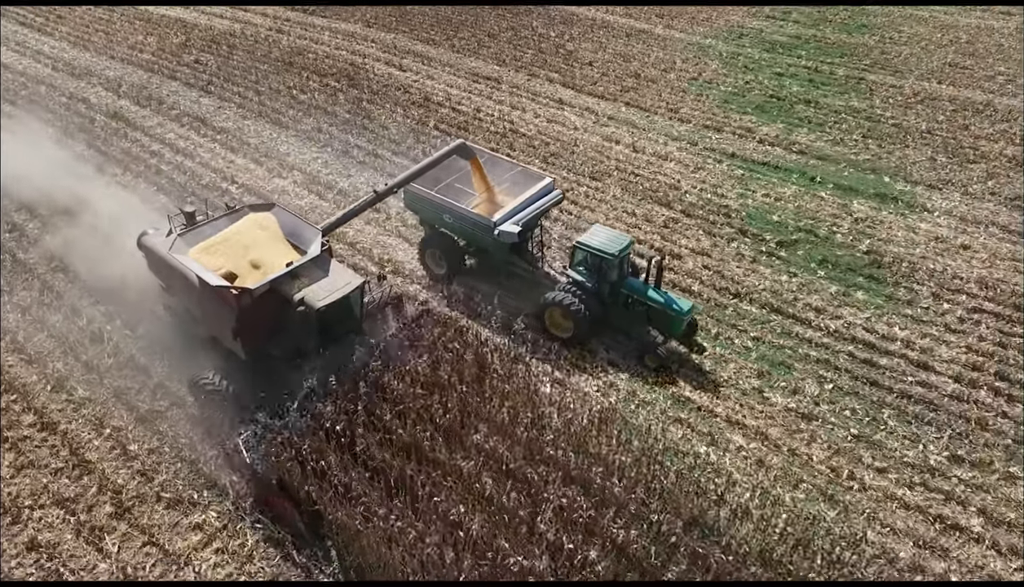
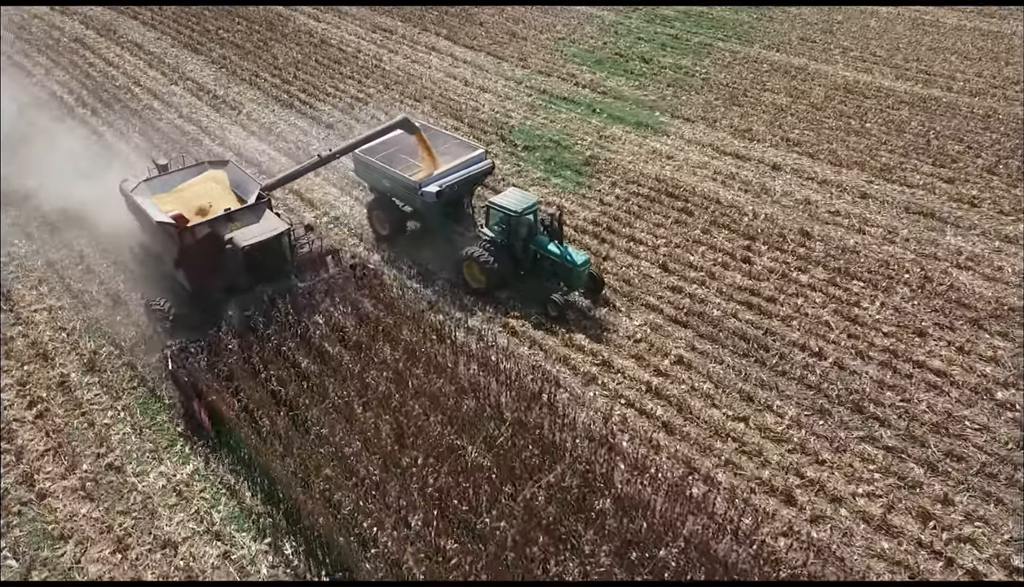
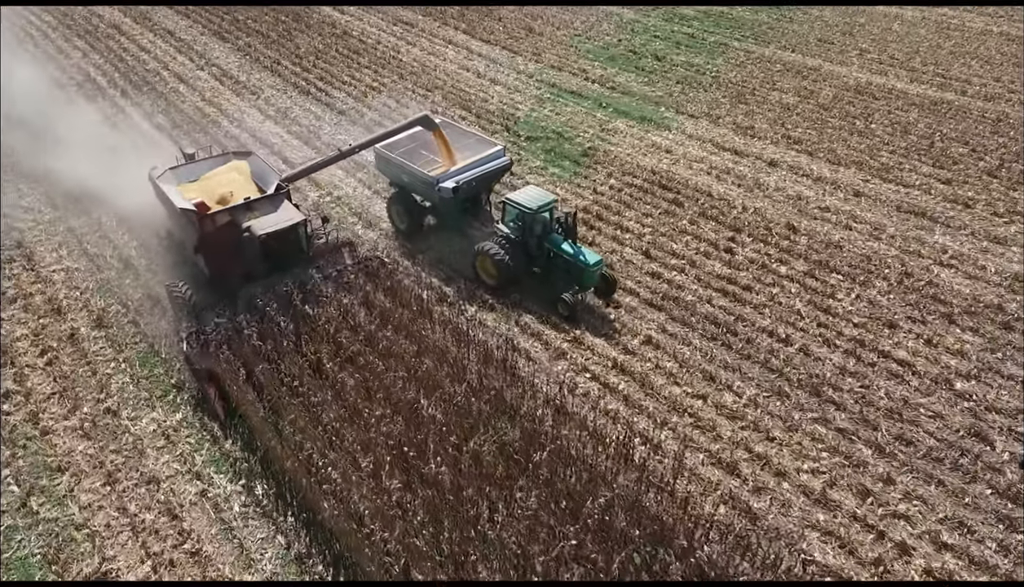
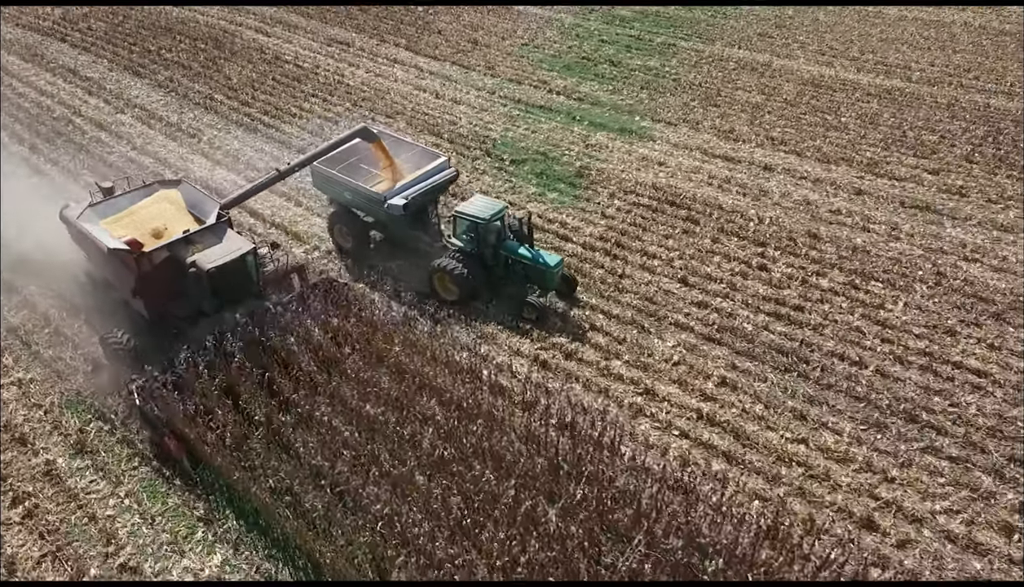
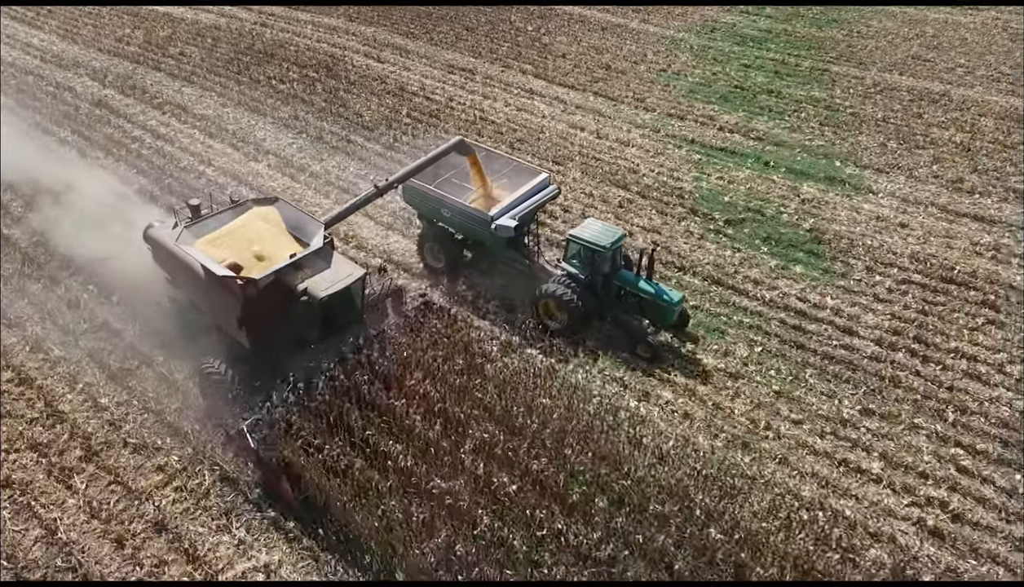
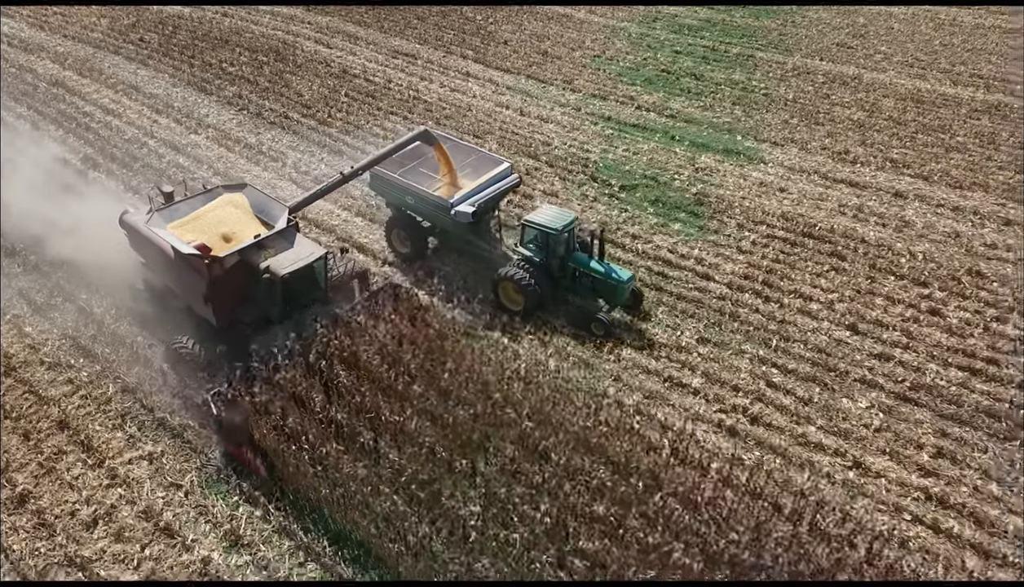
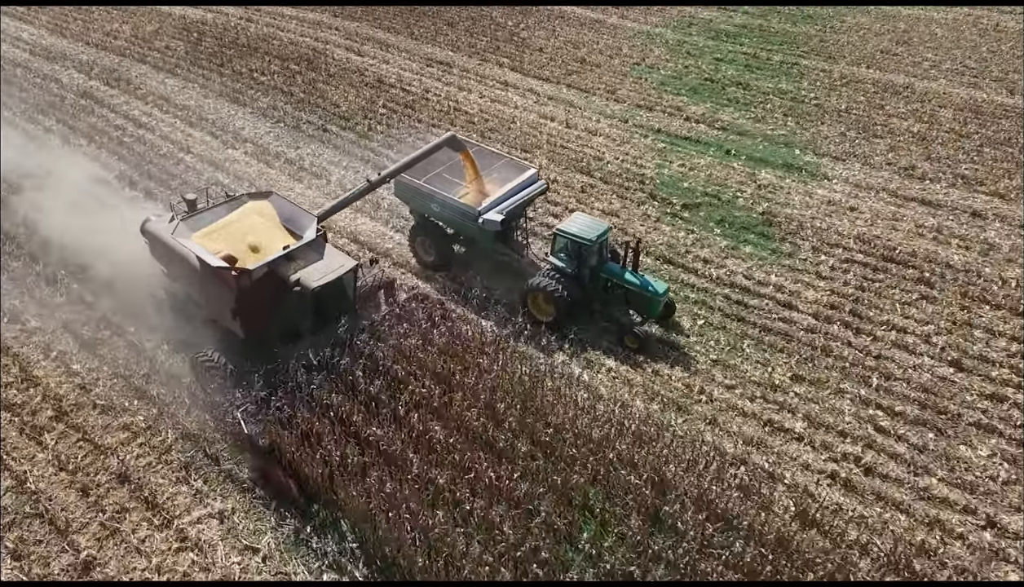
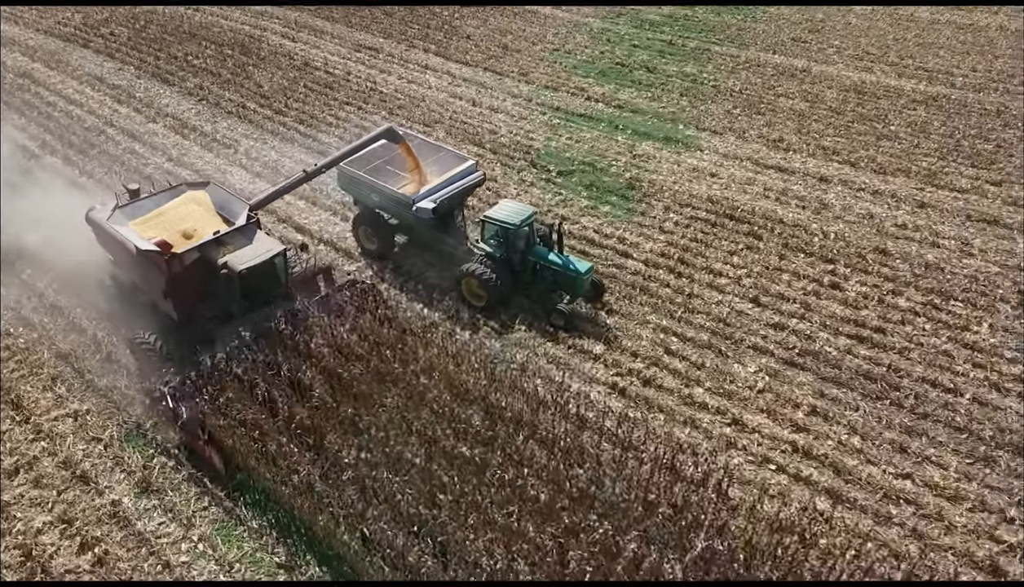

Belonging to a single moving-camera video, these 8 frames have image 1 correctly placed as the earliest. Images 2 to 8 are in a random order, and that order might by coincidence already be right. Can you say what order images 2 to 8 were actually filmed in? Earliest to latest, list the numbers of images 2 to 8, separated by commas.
5, 7, 6, 8, 4, 2, 3
